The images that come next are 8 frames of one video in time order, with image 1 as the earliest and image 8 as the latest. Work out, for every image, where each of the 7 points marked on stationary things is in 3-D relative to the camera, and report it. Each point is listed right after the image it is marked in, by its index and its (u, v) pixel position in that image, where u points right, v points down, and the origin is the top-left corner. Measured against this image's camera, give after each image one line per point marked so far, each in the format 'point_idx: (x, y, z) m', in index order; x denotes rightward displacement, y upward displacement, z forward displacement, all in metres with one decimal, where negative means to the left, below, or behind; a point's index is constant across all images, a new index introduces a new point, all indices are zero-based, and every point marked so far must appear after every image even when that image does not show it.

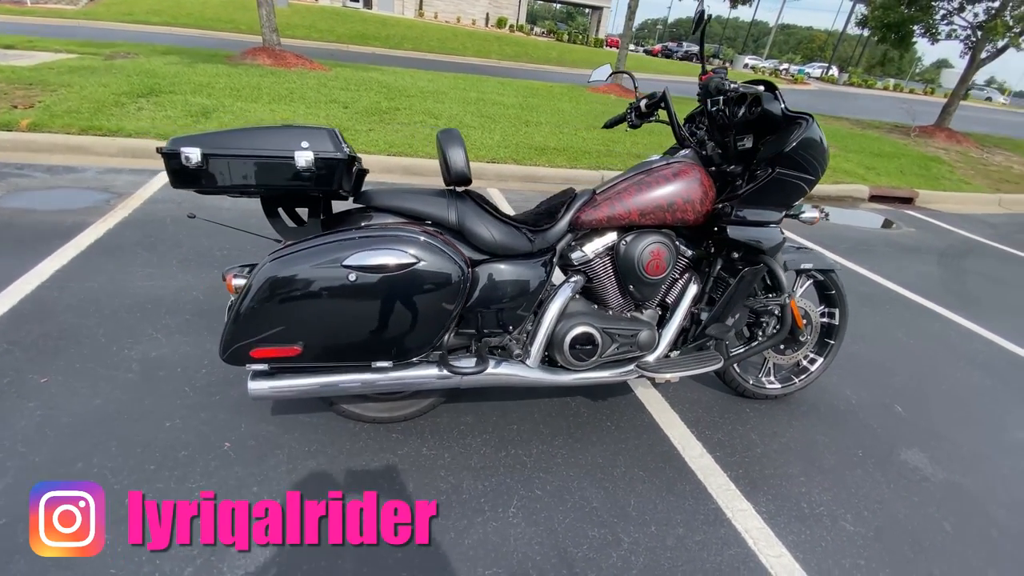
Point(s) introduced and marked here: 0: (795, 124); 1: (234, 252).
0: (+1.5, +0.8, +2.4) m
1: (-2.4, +0.3, +4.2) m
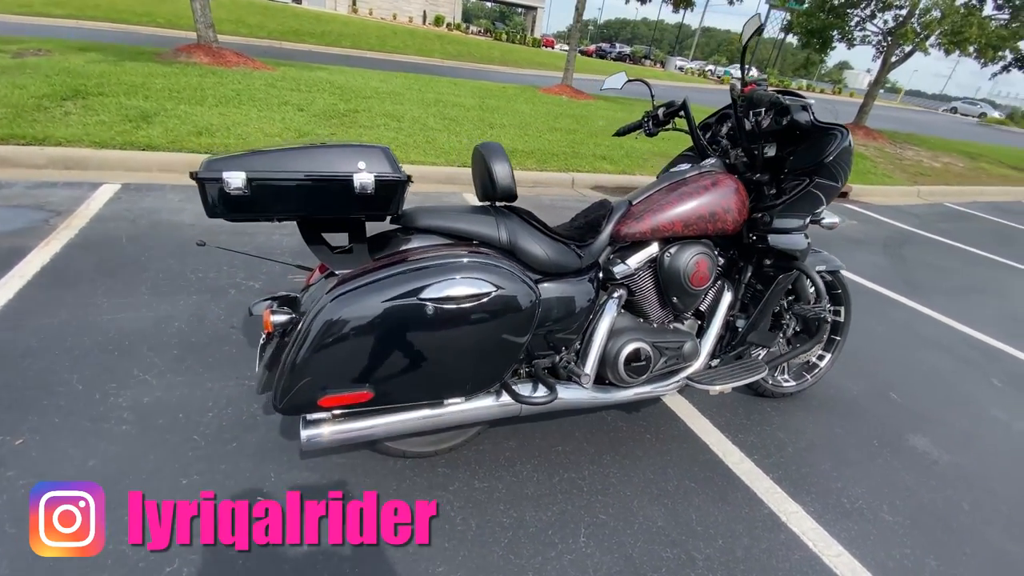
0: (+1.7, +0.8, +2.5) m
1: (-2.4, +0.1, +3.8) m
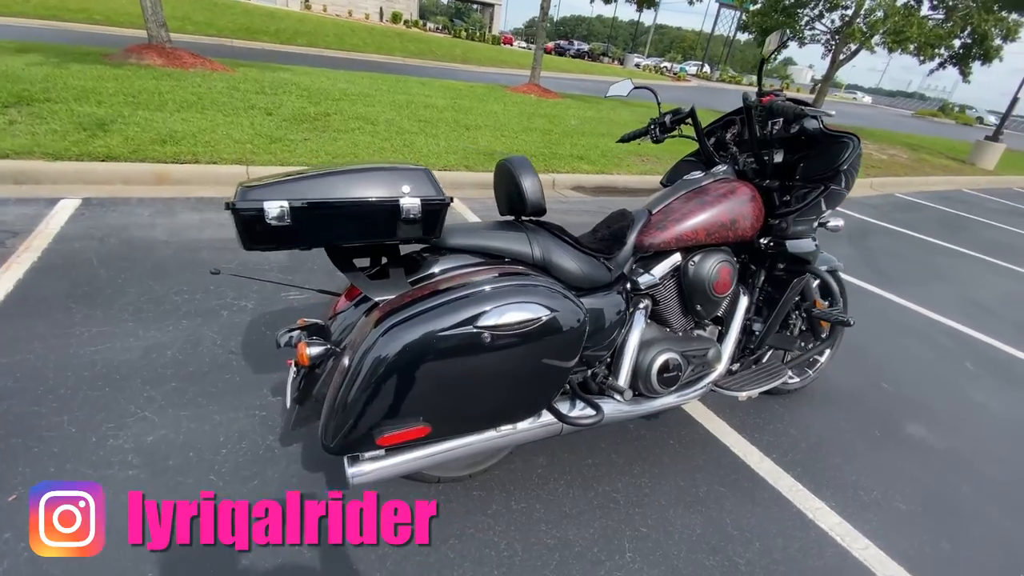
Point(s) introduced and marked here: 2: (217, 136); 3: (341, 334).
0: (+1.8, +0.8, +2.5) m
1: (-2.4, 0.0, +3.6) m
2: (-3.8, +2.0, +6.2) m
3: (-0.7, -0.2, +2.0) m
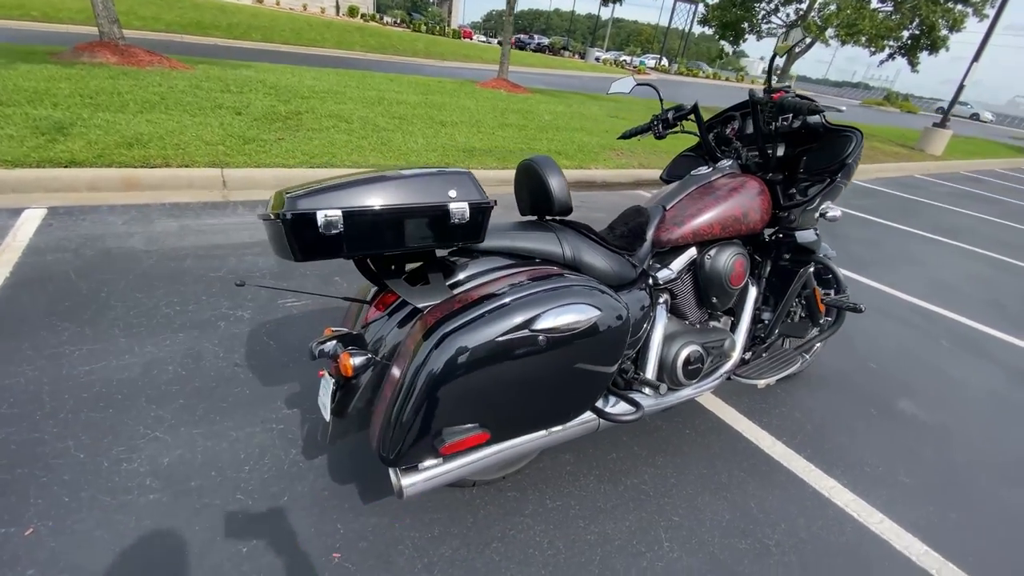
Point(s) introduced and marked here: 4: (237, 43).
0: (+1.8, +0.8, +2.7) m
1: (-2.3, -0.1, +3.4) m
2: (-4.0, +1.8, +5.9) m
3: (-0.5, -0.2, +1.9) m
4: (-9.1, +8.1, +15.9) m
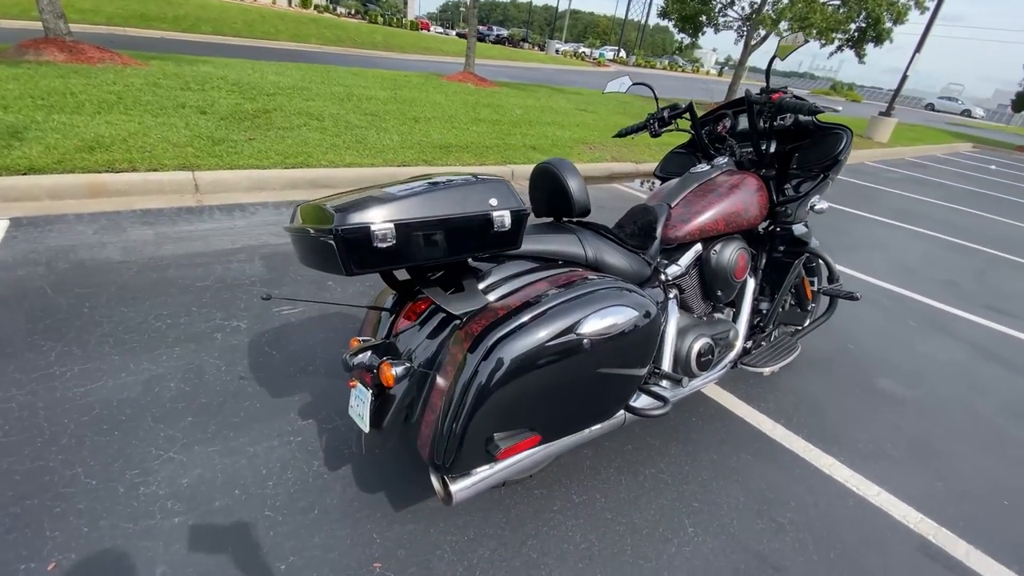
0: (+1.9, +0.9, +2.8) m
1: (-2.3, -0.2, +3.3) m
2: (-4.2, +1.7, +5.6) m
3: (-0.4, -0.3, +1.9) m
4: (-10.2, +7.9, +15.1) m
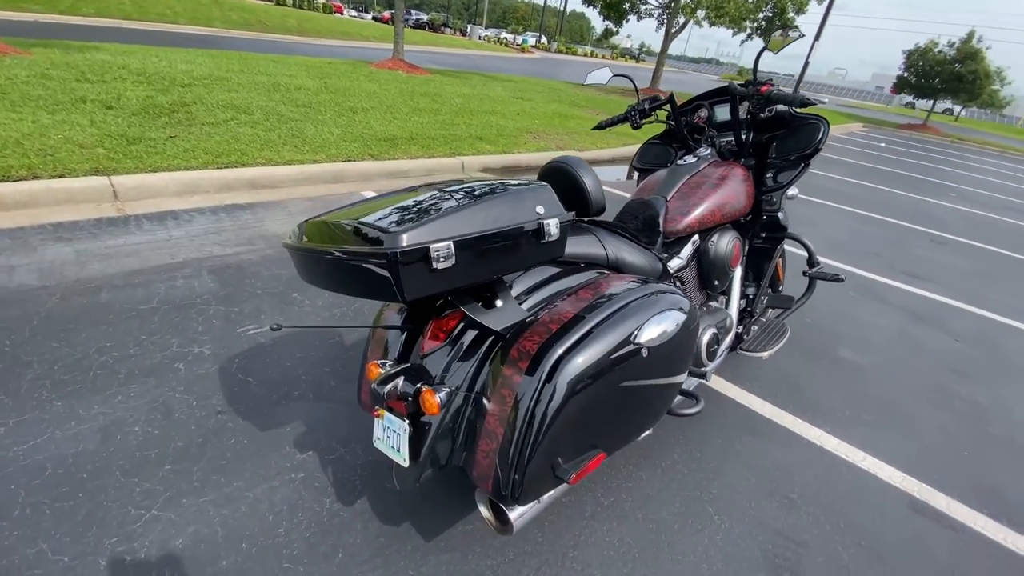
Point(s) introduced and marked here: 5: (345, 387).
0: (+1.8, +1.0, +2.9) m
1: (-2.3, -0.4, +2.9) m
2: (-4.6, +1.5, +4.8) m
3: (-0.2, -0.3, +1.8) m
4: (-12.3, +7.4, +13.3) m
5: (-1.0, -0.6, +2.8) m
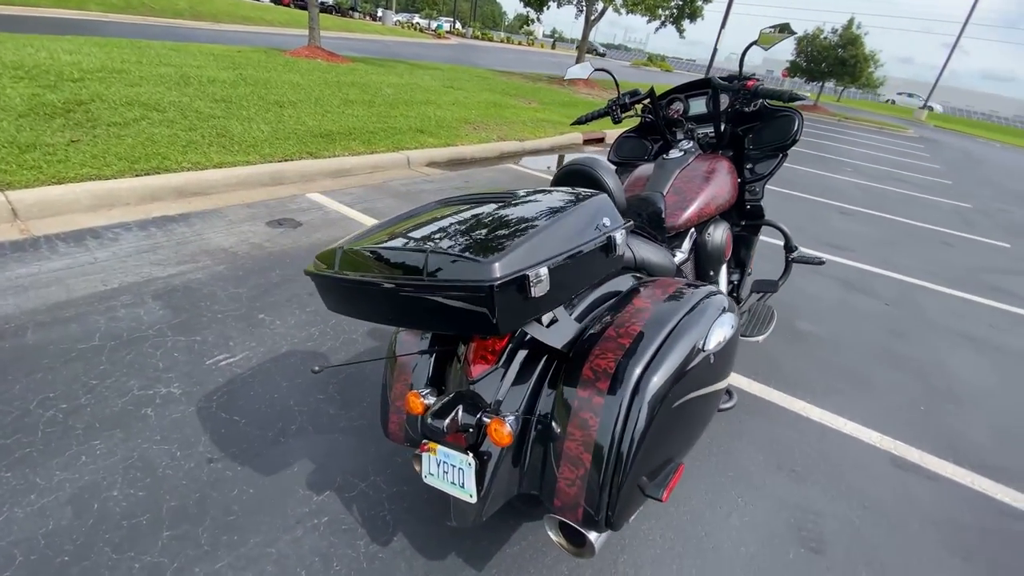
0: (+1.7, +1.1, +3.1) m
1: (-2.2, -0.6, +2.5) m
2: (-4.9, +1.1, +4.0) m
3: (0.0, -0.4, +1.7) m
4: (-14.2, +6.7, +11.1) m
5: (-0.9, -0.7, +2.6) m
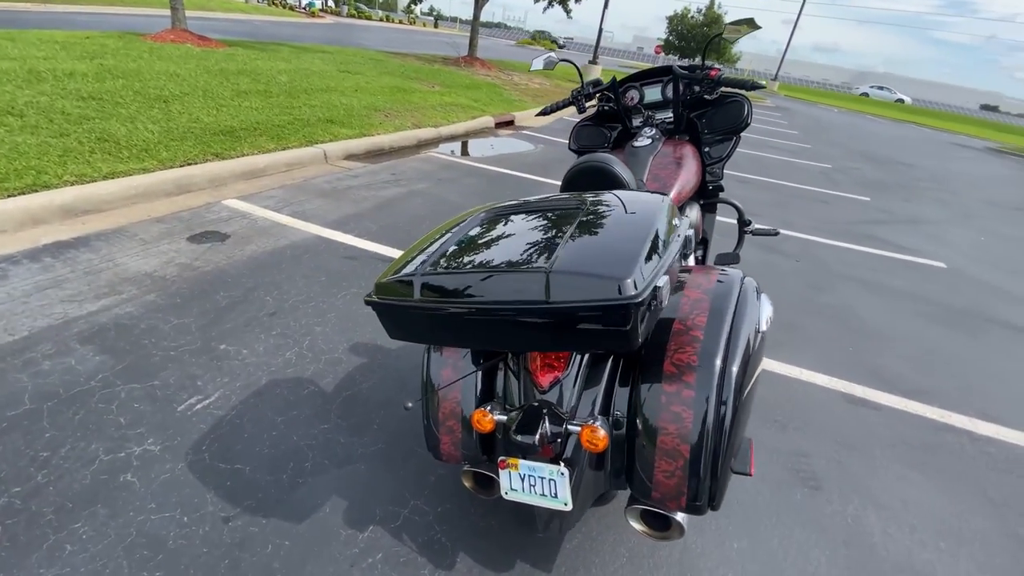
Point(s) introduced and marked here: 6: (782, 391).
0: (+1.5, +1.3, +3.3) m
1: (-2.0, -0.8, +2.0) m
2: (-5.2, +0.6, +3.0) m
3: (+0.2, -0.4, +1.7) m
4: (-16.2, +5.3, +7.8) m
5: (-0.8, -0.8, +2.5) m
6: (+1.9, -0.7, +3.3) m
